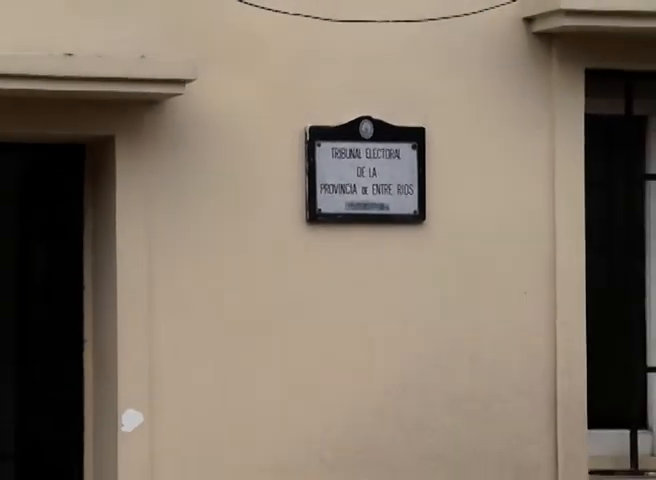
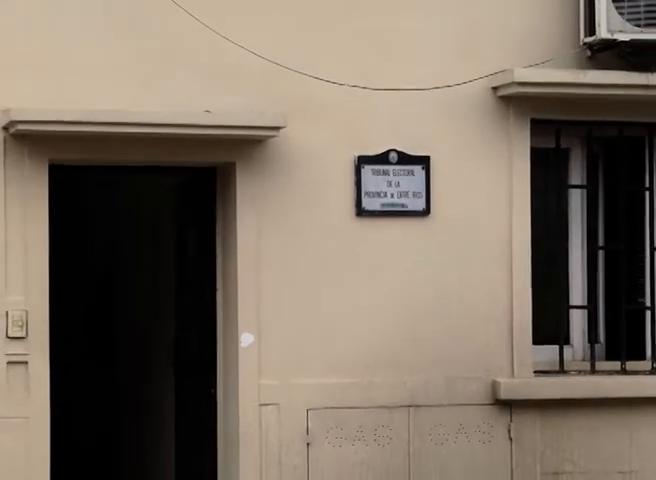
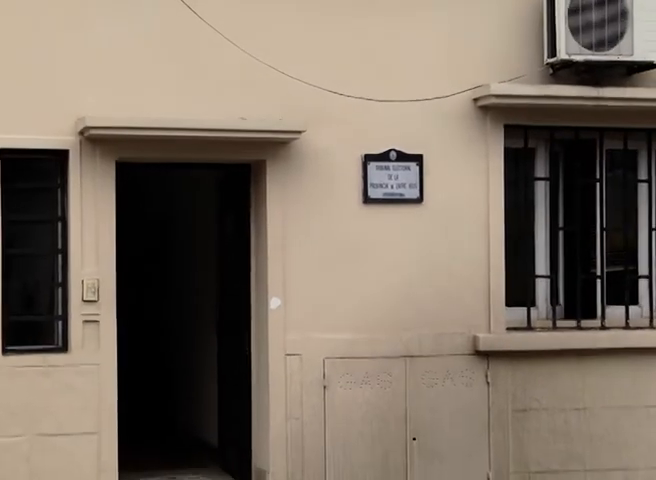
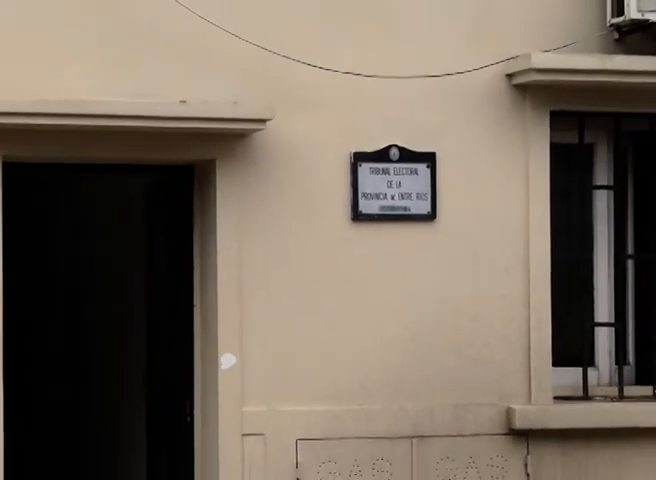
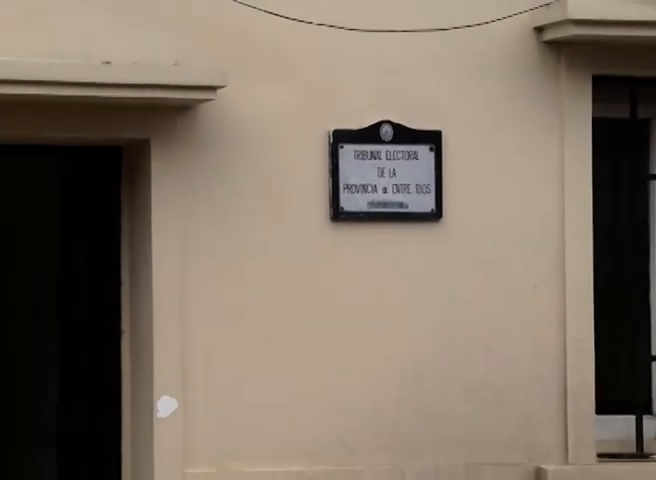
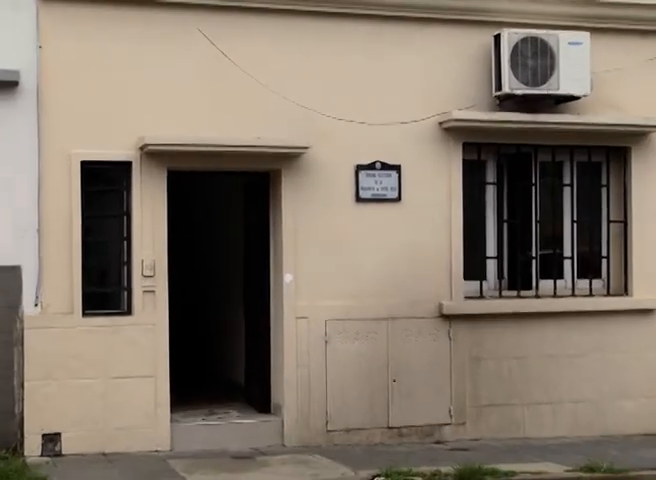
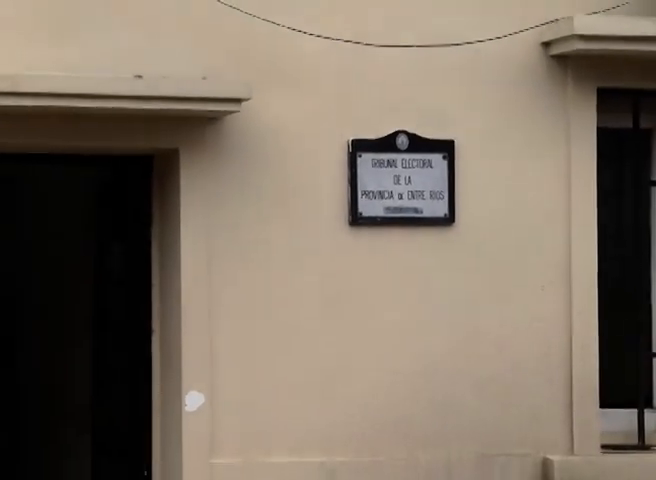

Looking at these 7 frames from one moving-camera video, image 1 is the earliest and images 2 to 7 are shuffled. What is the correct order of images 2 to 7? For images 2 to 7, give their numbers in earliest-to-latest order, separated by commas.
5, 7, 4, 2, 3, 6
